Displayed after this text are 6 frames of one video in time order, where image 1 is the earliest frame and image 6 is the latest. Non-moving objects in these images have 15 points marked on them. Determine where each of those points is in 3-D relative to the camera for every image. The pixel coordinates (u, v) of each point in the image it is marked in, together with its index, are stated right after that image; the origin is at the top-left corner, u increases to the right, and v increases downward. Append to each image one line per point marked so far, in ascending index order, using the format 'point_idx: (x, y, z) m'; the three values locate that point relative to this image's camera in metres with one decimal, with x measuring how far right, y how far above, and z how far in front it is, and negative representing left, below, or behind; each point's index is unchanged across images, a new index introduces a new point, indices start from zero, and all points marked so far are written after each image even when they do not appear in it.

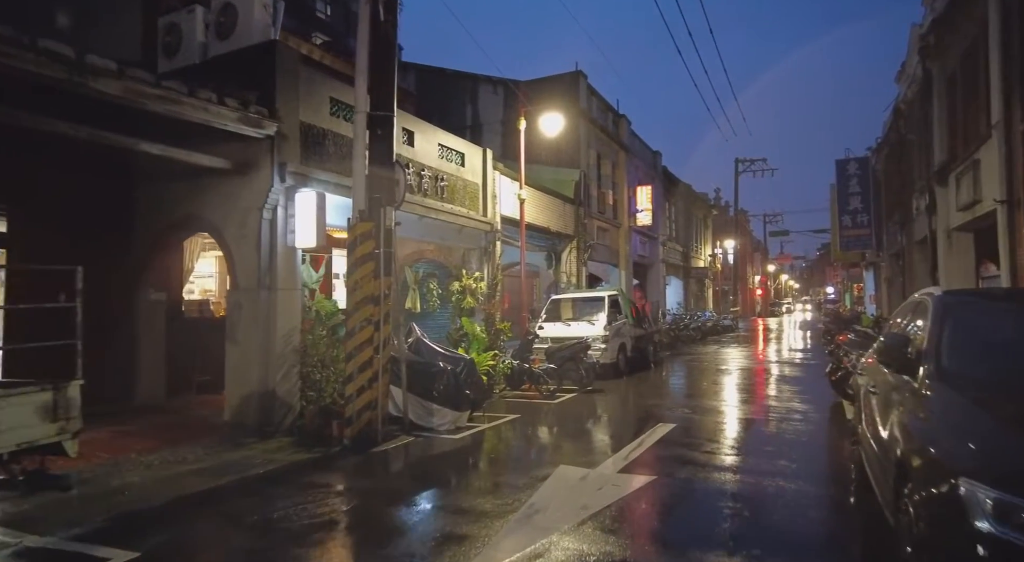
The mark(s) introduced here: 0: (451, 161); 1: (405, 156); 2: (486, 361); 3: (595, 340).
0: (-1.3, +2.4, +14.0) m
1: (-1.9, +2.2, +12.4) m
2: (-0.6, -1.5, +12.6) m
3: (+1.8, -1.3, +15.6) m
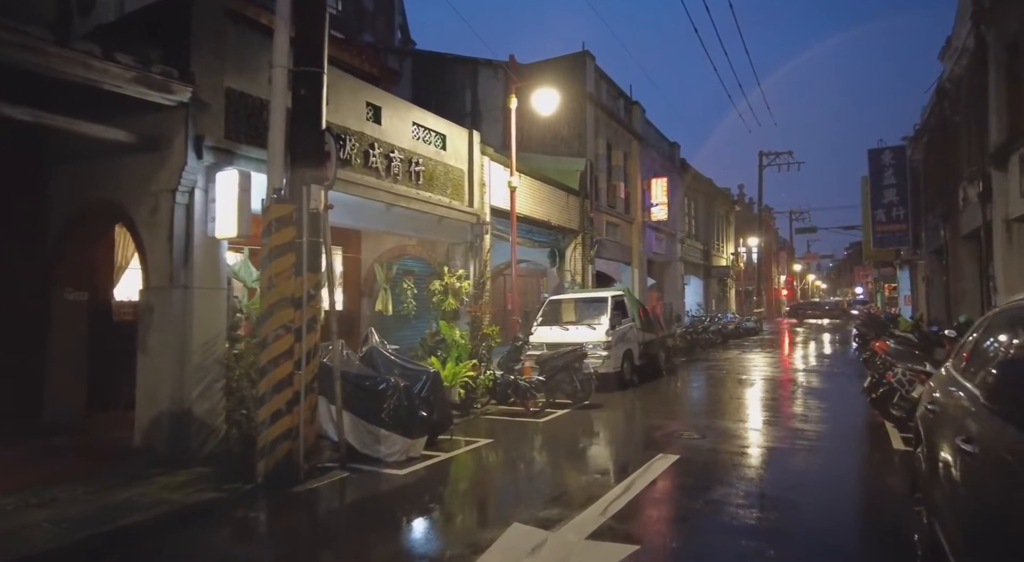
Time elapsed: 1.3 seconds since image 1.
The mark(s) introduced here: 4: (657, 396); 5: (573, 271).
0: (-1.5, +2.5, +12.3) m
1: (-2.2, +2.3, +10.7) m
2: (-0.9, -1.5, +10.9) m
3: (+1.6, -1.3, +13.8) m
4: (+3.1, -2.4, +14.4) m
5: (+1.7, +0.3, +19.9) m
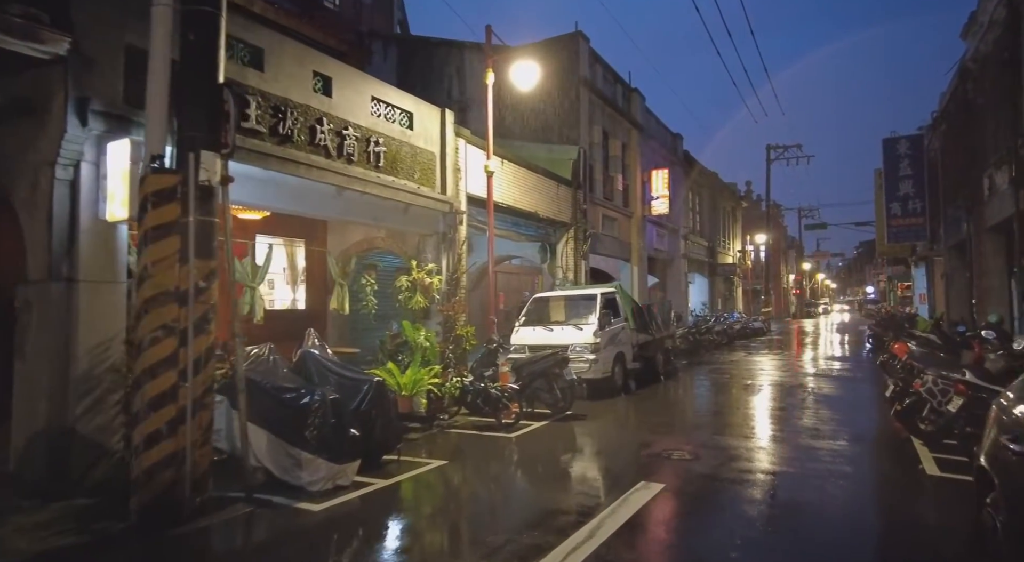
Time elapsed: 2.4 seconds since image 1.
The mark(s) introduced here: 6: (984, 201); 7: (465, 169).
0: (-1.9, +2.5, +10.9) m
1: (-2.6, +2.3, +9.4) m
2: (-1.3, -1.4, +9.5) m
3: (+1.2, -1.2, +12.4) m
4: (+2.7, -2.3, +13.0) m
5: (+1.4, +0.4, +18.5) m
6: (+12.7, +2.2, +18.7) m
7: (-0.9, +2.1, +12.8) m
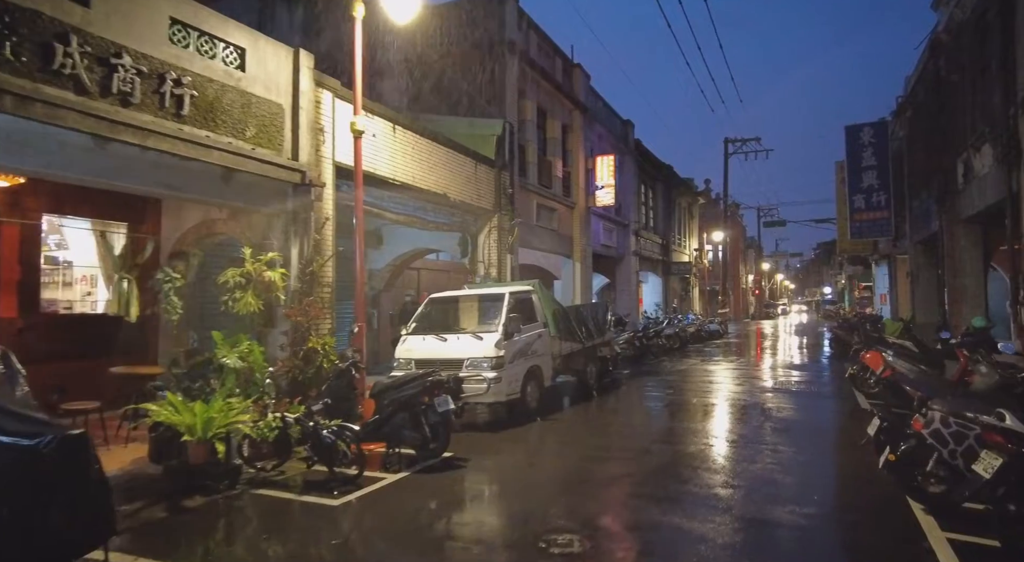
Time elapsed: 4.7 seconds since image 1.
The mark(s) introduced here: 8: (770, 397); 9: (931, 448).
0: (-3.6, +2.6, +8.0) m
1: (-4.2, +2.4, +6.4) m
2: (-2.8, -1.3, +6.6) m
3: (-0.5, -1.1, +9.7) m
4: (+0.9, -2.3, +10.3) m
5: (-0.6, +0.4, +15.8) m
6: (+10.7, +2.2, +16.5) m
7: (-2.6, +2.1, +9.9) m
8: (+4.9, -2.2, +13.1) m
9: (+3.4, -1.3, +5.6) m
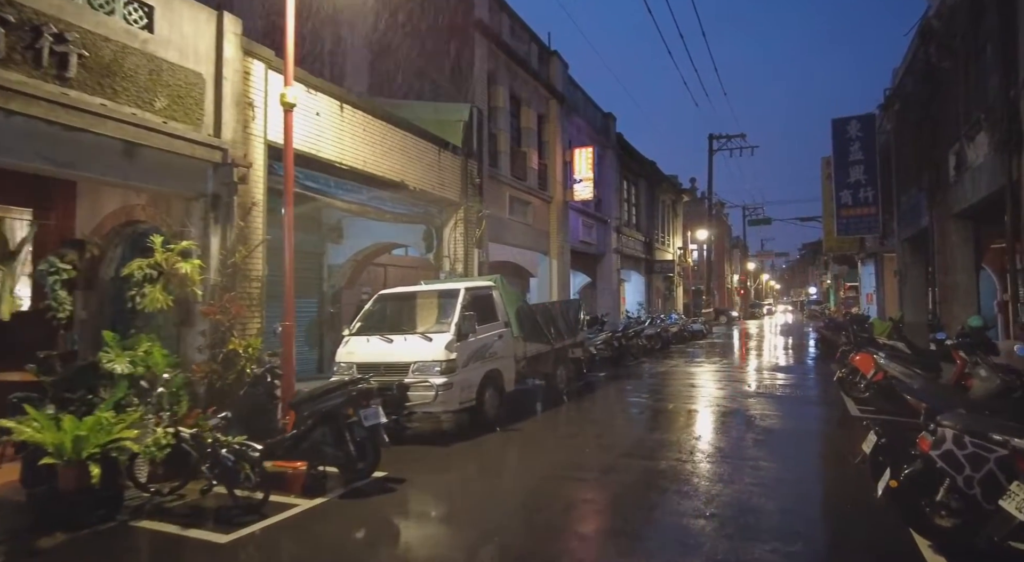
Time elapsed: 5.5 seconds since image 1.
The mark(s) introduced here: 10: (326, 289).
0: (-4.1, +2.7, +6.9) m
1: (-4.7, +2.5, +5.3) m
2: (-3.4, -1.2, +5.5) m
3: (-1.1, -1.1, +8.6) m
4: (+0.3, -2.2, +9.3) m
5: (-1.3, +0.5, +14.7) m
6: (+9.9, +2.3, +15.6) m
7: (-3.2, +2.2, +8.8) m
8: (+4.2, -2.1, +12.1) m
9: (+2.8, -1.3, +4.6) m
10: (-4.4, -0.2, +16.3) m
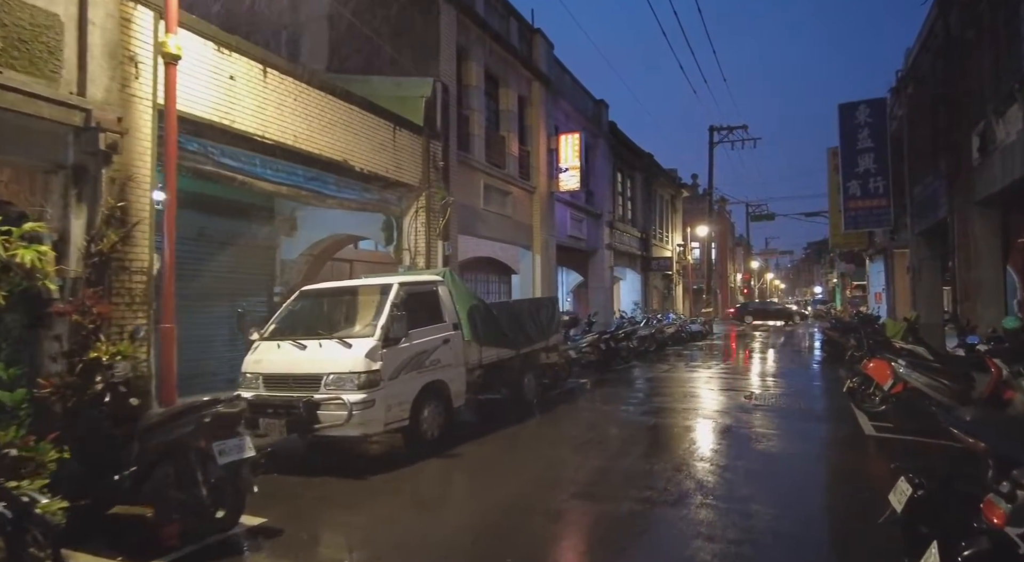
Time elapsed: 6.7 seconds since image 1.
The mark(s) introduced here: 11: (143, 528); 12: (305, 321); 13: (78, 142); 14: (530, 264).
0: (-4.8, +2.8, +5.3) m
1: (-5.3, +2.6, +3.7) m
2: (-4.0, -1.2, +4.0) m
3: (-1.7, -1.0, +7.0) m
4: (-0.3, -2.1, +7.7) m
5: (-1.9, +0.6, +13.1) m
6: (+9.4, +2.3, +13.9) m
7: (-3.8, +2.3, +7.2) m
8: (+3.6, -2.0, +10.5) m
9: (+2.2, -1.2, +3.0) m
10: (-4.9, -0.1, +14.7) m
11: (-2.6, -1.8, +5.2) m
12: (-2.4, -0.5, +8.4) m
13: (-4.1, +1.3, +6.7) m
14: (+0.5, +0.5, +19.5) m
